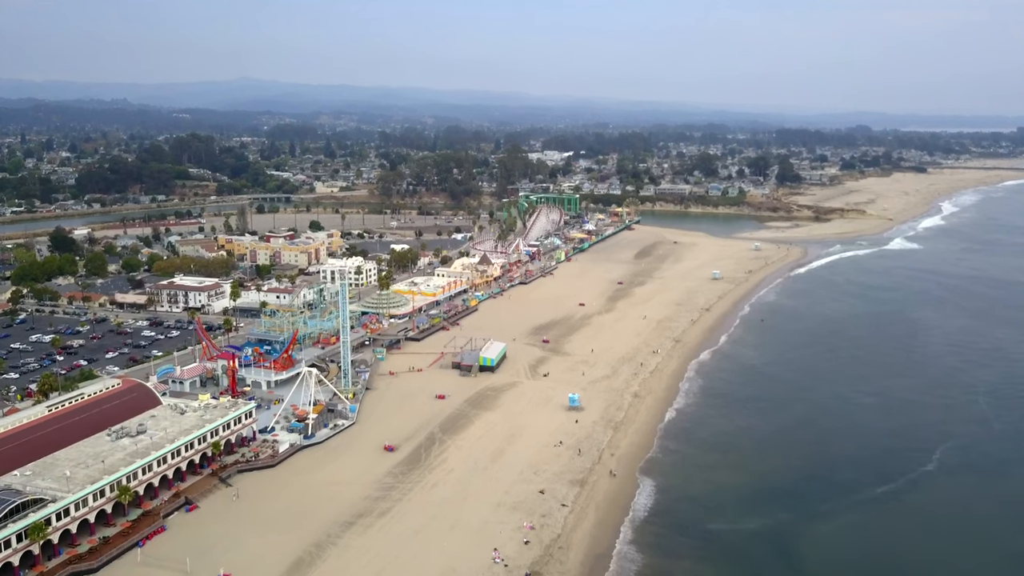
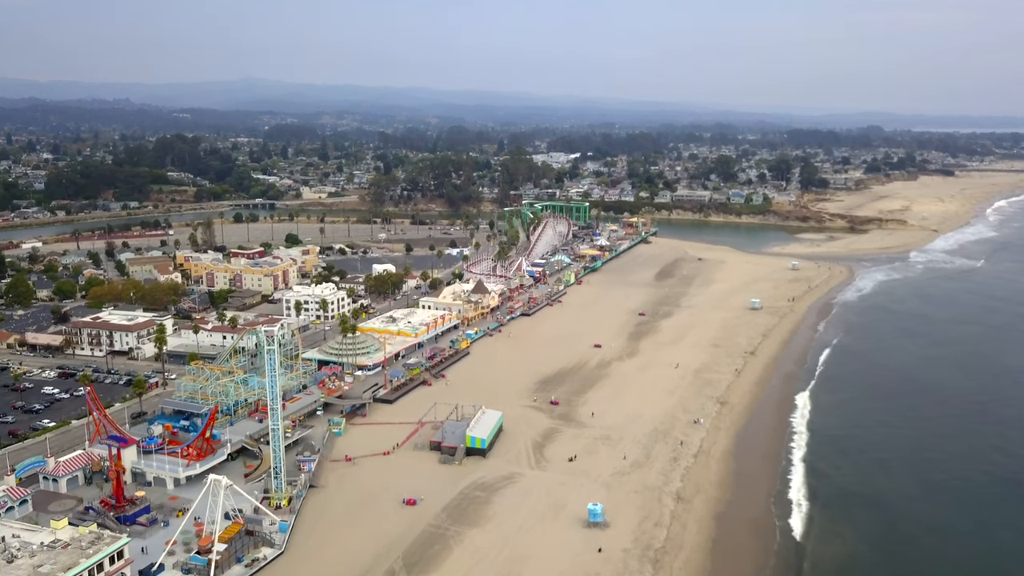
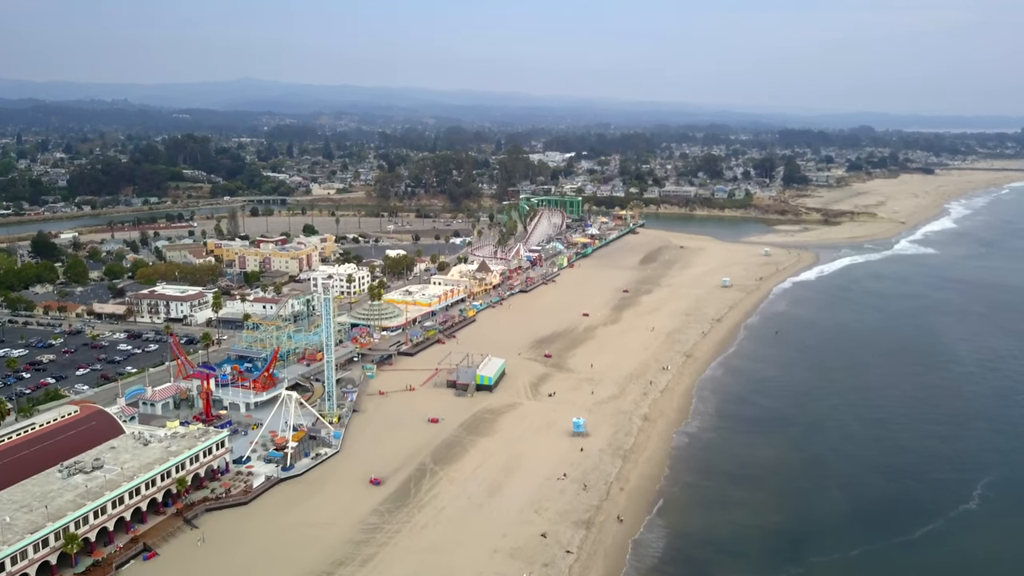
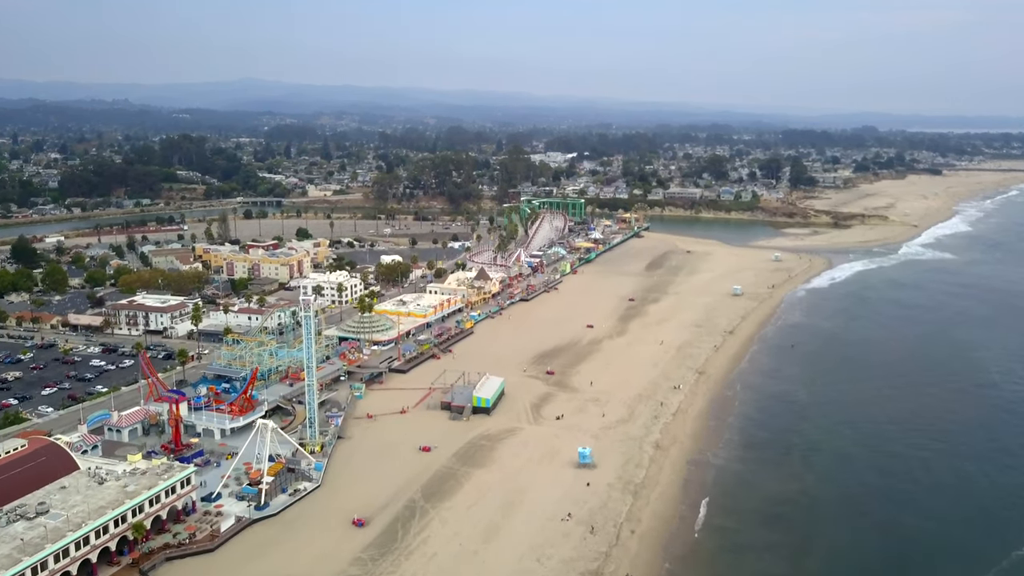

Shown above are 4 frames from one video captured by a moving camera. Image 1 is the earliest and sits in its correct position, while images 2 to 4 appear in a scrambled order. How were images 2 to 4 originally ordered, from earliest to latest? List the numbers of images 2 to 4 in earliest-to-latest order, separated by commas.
3, 4, 2
